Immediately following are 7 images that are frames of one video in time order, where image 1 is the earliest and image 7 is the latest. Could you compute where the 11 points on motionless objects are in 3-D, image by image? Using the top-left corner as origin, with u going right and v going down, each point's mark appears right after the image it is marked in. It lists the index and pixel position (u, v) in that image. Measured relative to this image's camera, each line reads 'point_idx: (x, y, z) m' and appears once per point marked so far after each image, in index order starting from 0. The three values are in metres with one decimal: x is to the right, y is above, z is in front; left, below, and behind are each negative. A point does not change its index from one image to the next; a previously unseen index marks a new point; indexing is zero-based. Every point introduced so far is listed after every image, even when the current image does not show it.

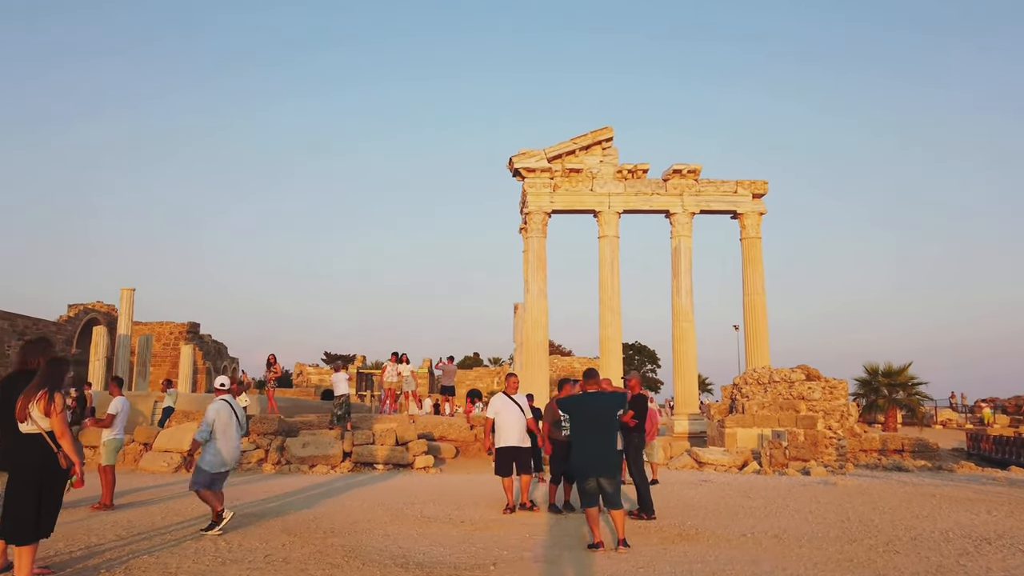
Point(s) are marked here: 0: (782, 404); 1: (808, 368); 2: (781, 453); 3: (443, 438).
0: (+6.1, -2.6, +18.0) m
1: (+7.0, -1.9, +19.0) m
2: (+5.2, -3.2, +15.6) m
3: (-1.2, -2.9, +15.2) m
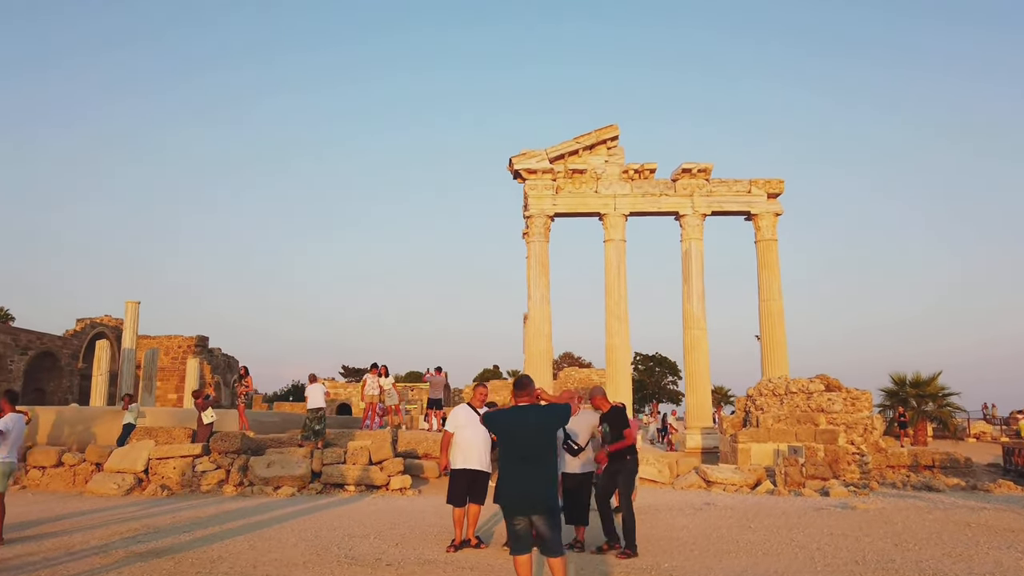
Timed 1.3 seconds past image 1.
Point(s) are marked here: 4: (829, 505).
0: (+6.0, -2.7, +16.6) m
1: (+6.9, -2.0, +17.6) m
2: (+5.0, -3.2, +14.2) m
3: (-1.4, -3.0, +14.0) m
4: (+4.3, -2.9, +10.9) m
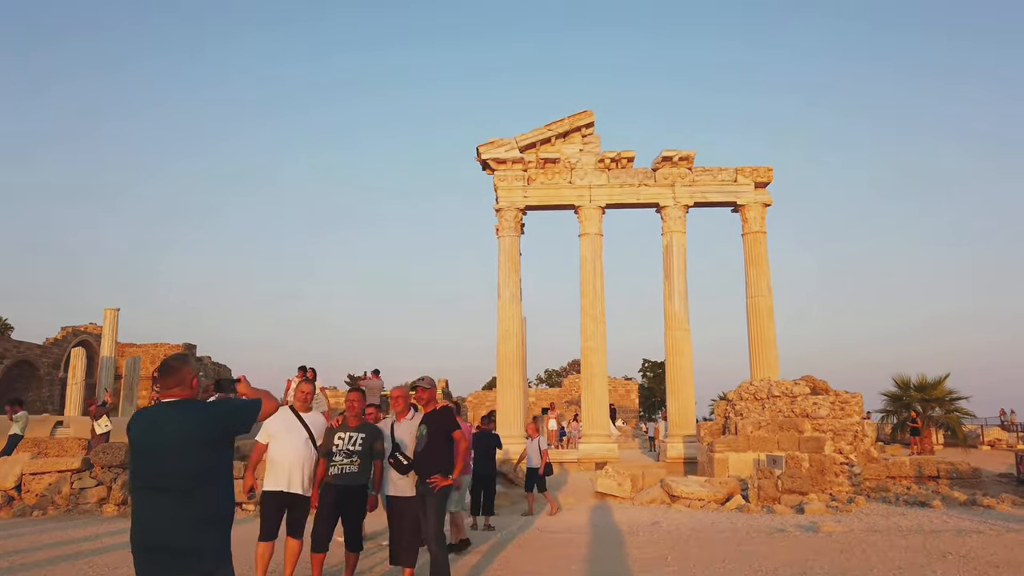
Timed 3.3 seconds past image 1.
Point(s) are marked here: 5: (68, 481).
0: (+5.0, -2.5, +14.9) m
1: (+6.0, -1.8, +15.9) m
2: (+4.1, -3.1, +12.5) m
3: (-2.4, -2.8, +12.5) m
4: (+3.2, -2.7, +9.3) m
5: (-5.8, -2.5, +10.5) m
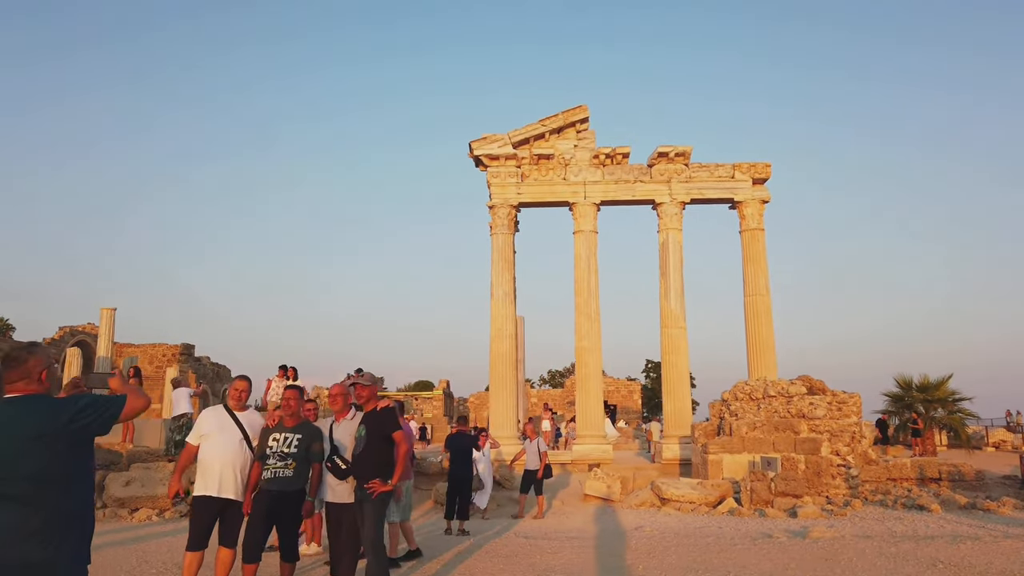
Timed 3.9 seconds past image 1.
0: (+4.8, -2.5, +14.5) m
1: (+5.8, -1.8, +15.5) m
2: (+3.8, -3.0, +12.2) m
3: (-2.6, -2.8, +12.2) m
4: (+3.0, -2.7, +8.9) m
5: (-6.1, -2.5, +10.2) m
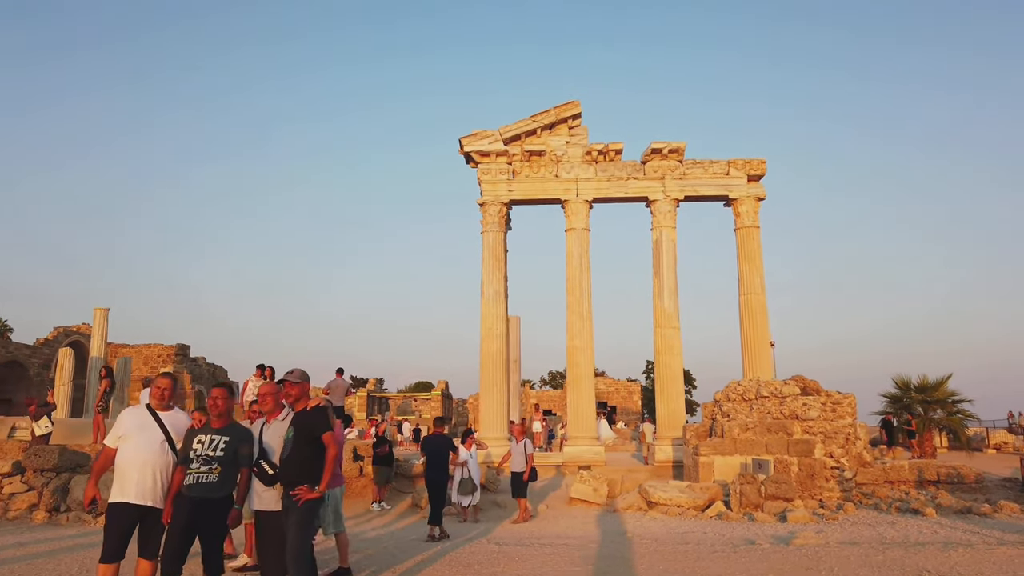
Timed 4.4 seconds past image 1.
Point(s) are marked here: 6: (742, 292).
0: (+4.6, -2.4, +14.1) m
1: (+5.5, -1.8, +15.2) m
2: (+3.6, -3.0, +11.8) m
3: (-2.9, -2.7, +11.8) m
4: (+2.7, -2.6, +8.5) m
5: (-6.3, -2.4, +9.9) m
6: (+5.7, -0.1, +19.9) m
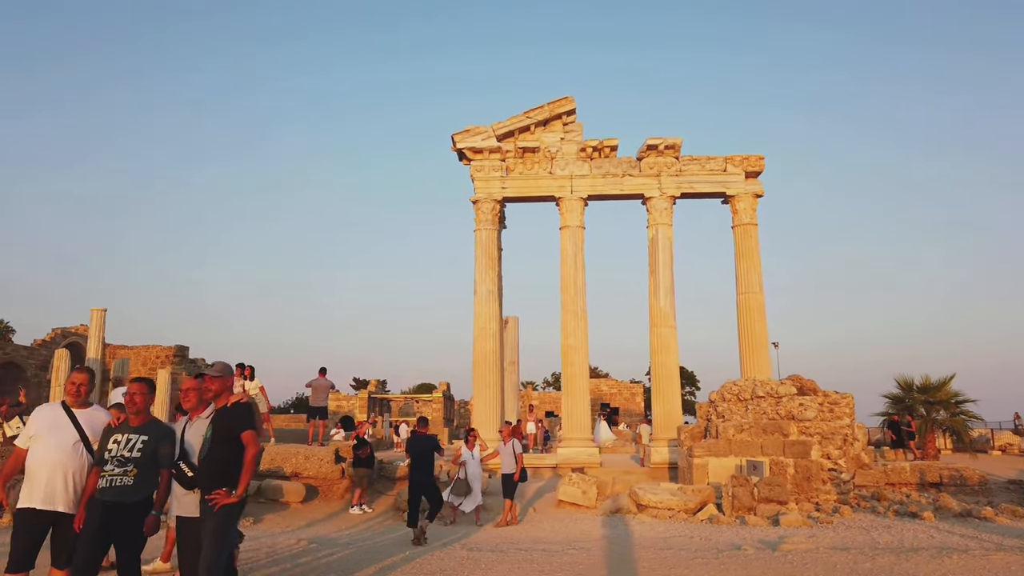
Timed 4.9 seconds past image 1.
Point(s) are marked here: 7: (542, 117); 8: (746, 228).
0: (+4.4, -2.4, +13.8) m
1: (+5.4, -1.7, +14.8) m
2: (+3.4, -2.9, +11.4) m
3: (-3.1, -2.7, +11.5) m
4: (+2.5, -2.6, +8.2) m
5: (-6.6, -2.4, +9.6) m
6: (+5.6, -0.1, +19.5) m
7: (+0.8, +4.3, +20.0) m
8: (+5.8, +1.5, +19.7) m
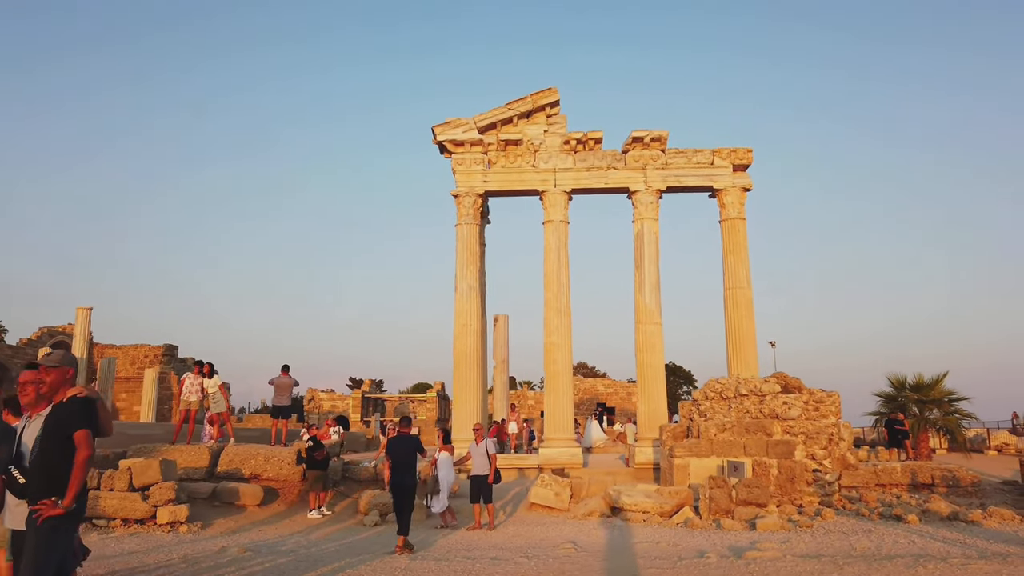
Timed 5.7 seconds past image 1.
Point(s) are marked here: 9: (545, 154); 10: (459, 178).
0: (+3.9, -2.3, +13.3) m
1: (+4.9, -1.6, +14.3) m
2: (+2.9, -2.8, +11.0) m
3: (-3.5, -2.6, +11.0) m
4: (+2.1, -2.5, +7.7) m
5: (-7.0, -2.3, +9.1) m
6: (+5.1, 0.0, +19.0) m
7: (+0.3, +4.4, +19.5) m
8: (+5.3, +1.6, +19.2) m
9: (+0.8, +3.3, +19.6) m
10: (-1.3, +2.7, +19.6) m
